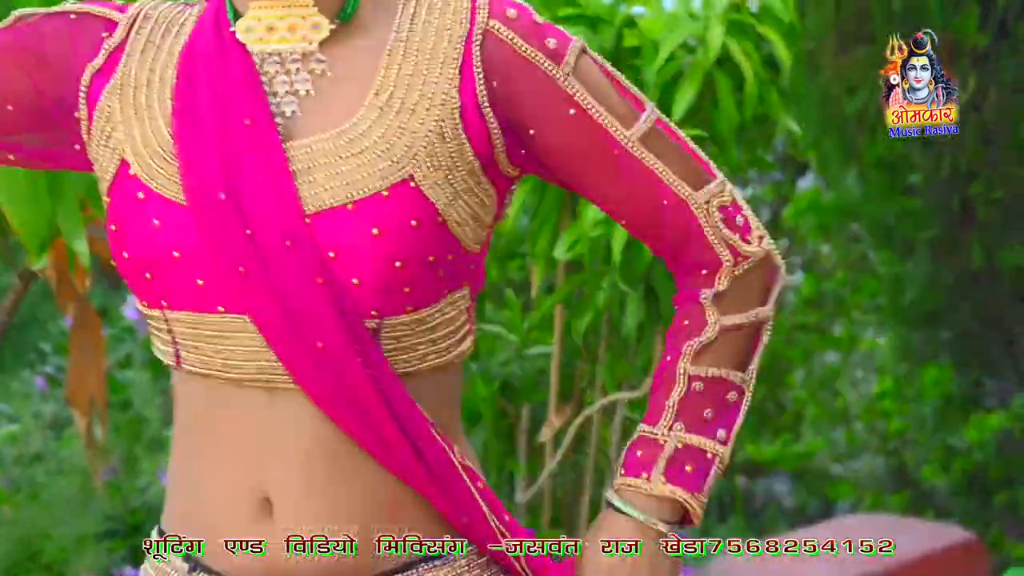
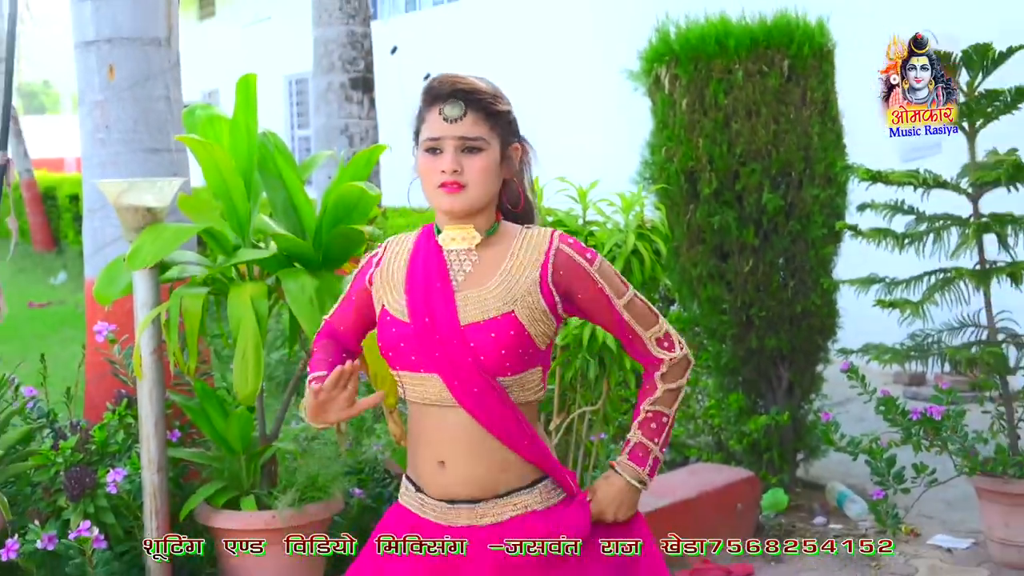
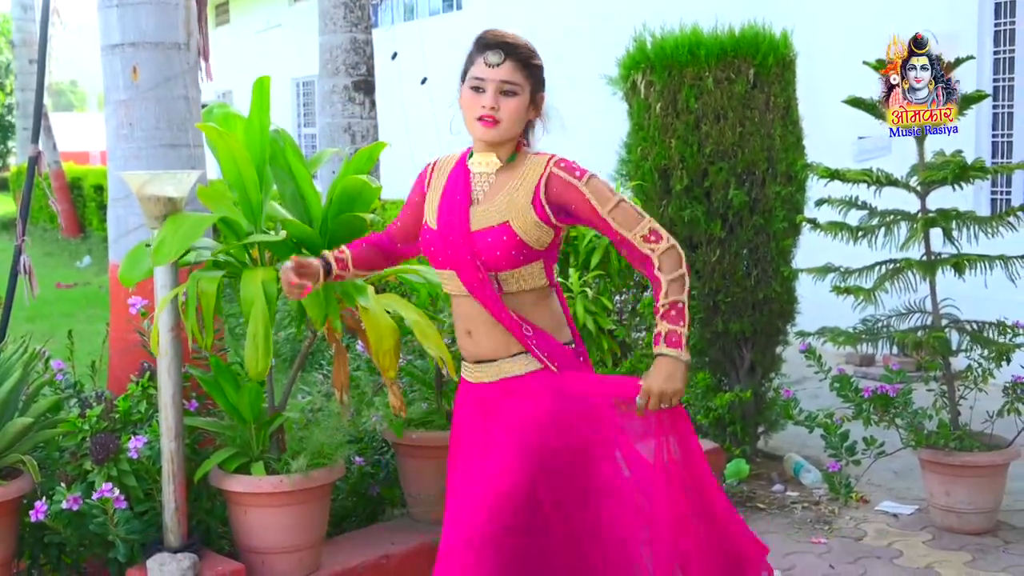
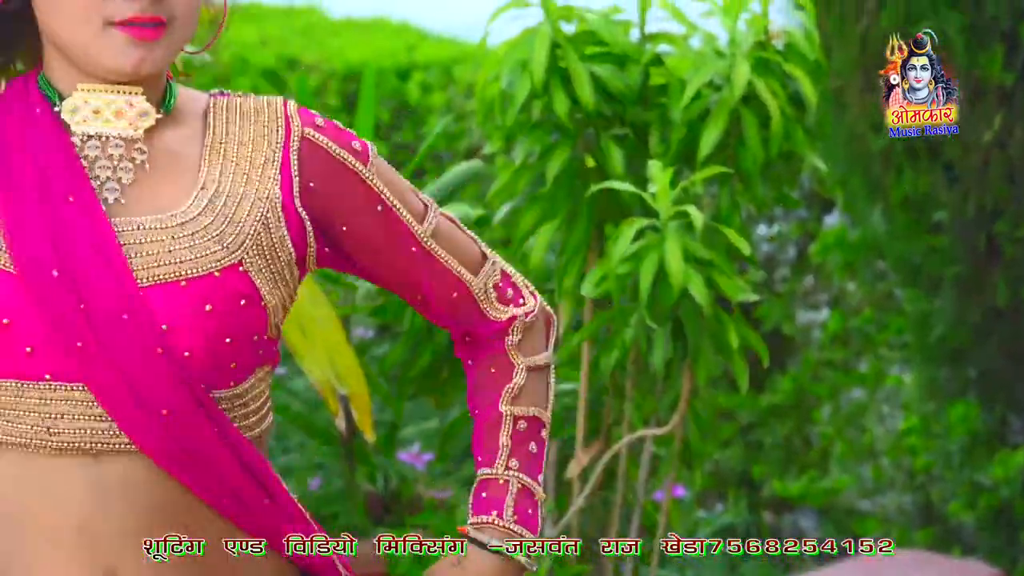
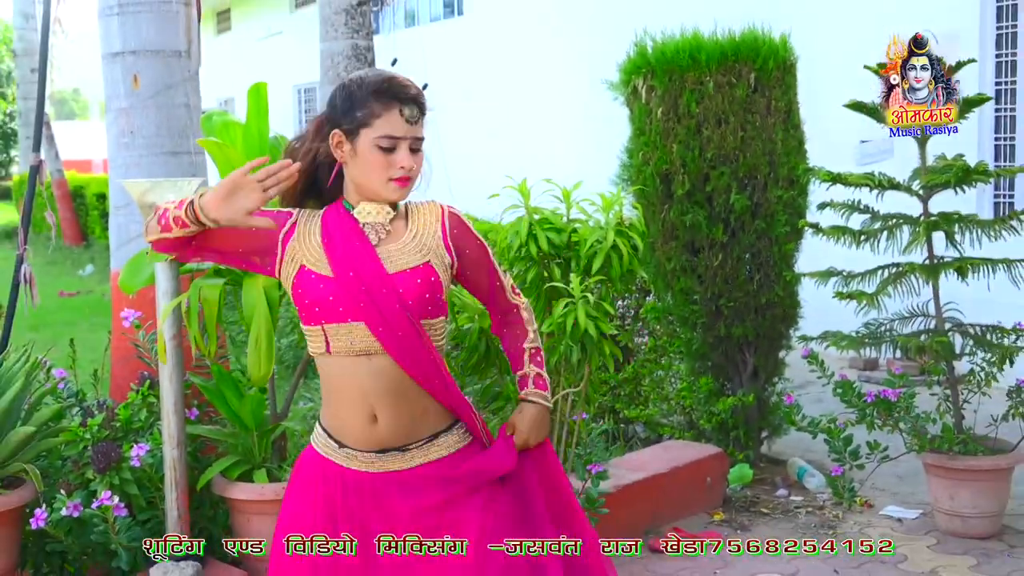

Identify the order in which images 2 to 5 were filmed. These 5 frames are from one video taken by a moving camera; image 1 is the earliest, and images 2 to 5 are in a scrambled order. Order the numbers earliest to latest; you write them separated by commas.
4, 2, 5, 3
